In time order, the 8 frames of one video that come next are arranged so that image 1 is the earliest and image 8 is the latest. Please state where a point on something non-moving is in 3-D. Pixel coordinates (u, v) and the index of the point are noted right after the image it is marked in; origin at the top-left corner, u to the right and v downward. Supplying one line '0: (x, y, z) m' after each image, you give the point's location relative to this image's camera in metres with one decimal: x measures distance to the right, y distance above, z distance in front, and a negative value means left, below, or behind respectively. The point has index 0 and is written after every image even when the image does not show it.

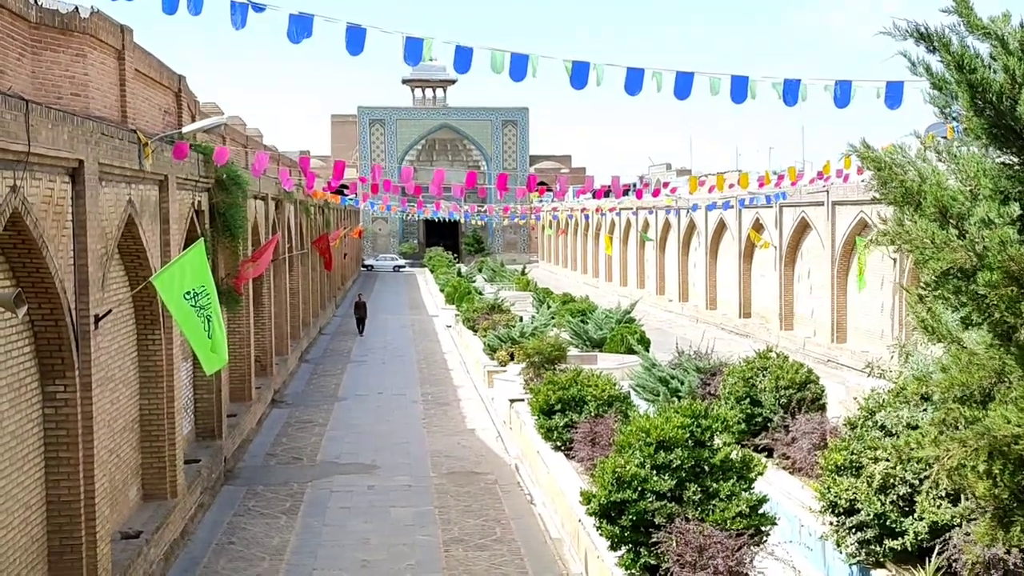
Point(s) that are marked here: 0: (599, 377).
0: (+0.9, -0.9, +10.3) m
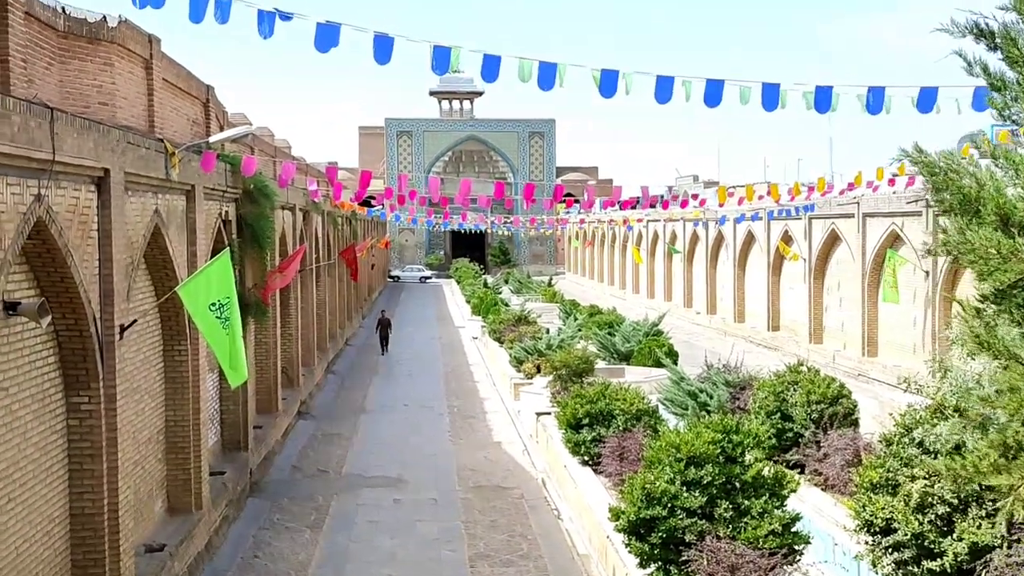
0: (+1.1, -1.0, +10.1) m
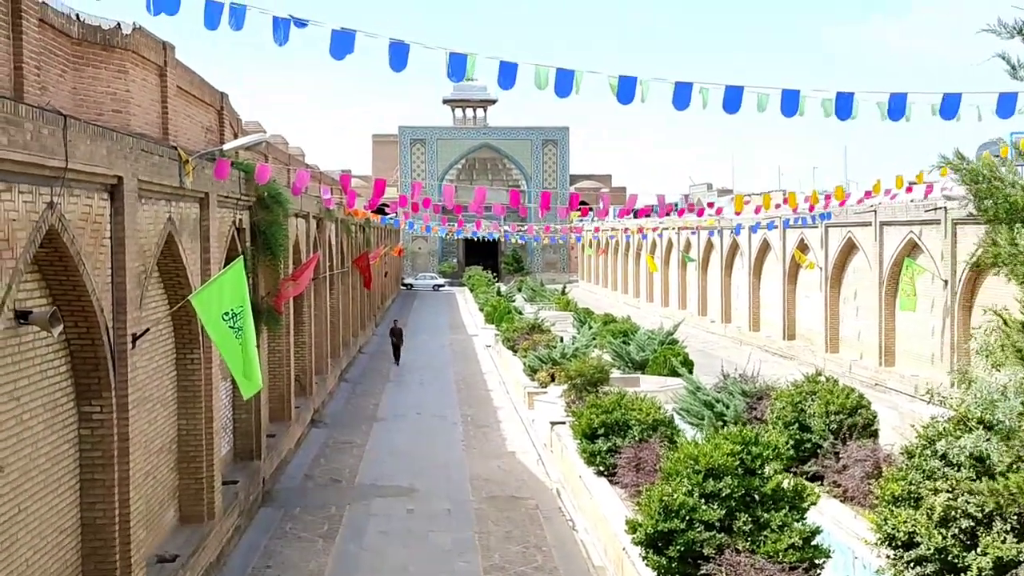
0: (+1.3, -1.1, +10.0) m
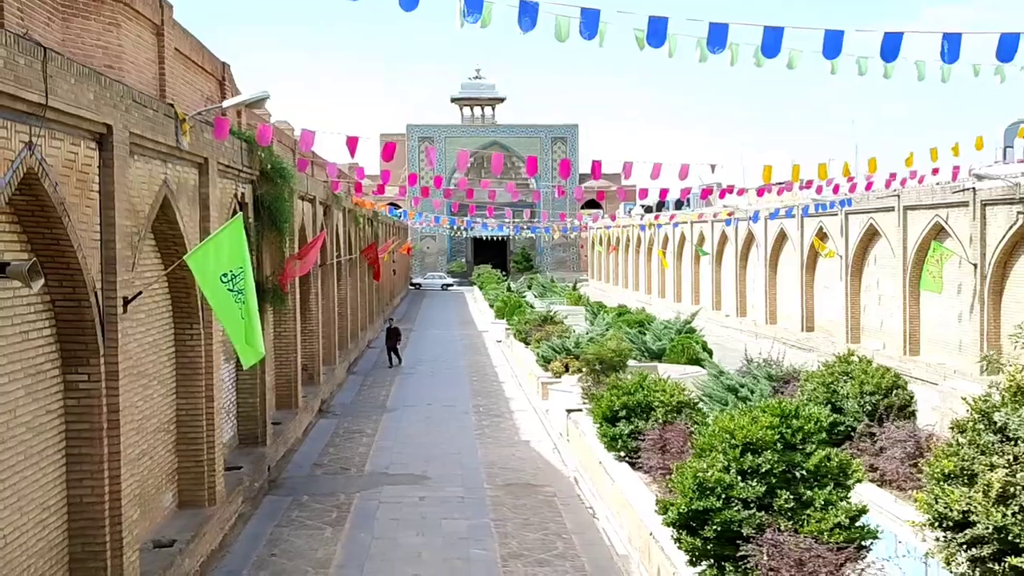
0: (+1.4, -0.9, +9.6) m
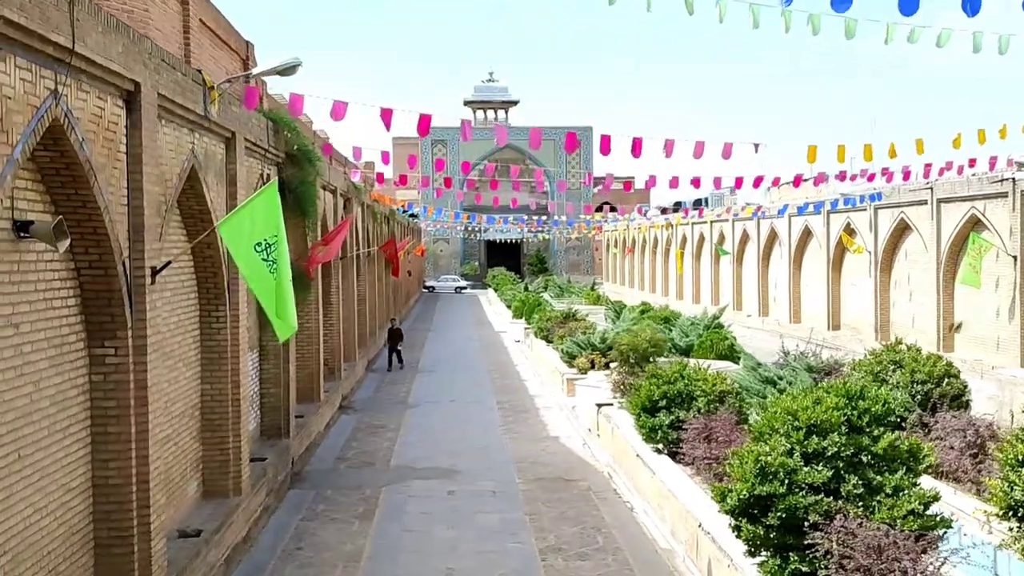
0: (+1.7, -0.7, +9.2) m
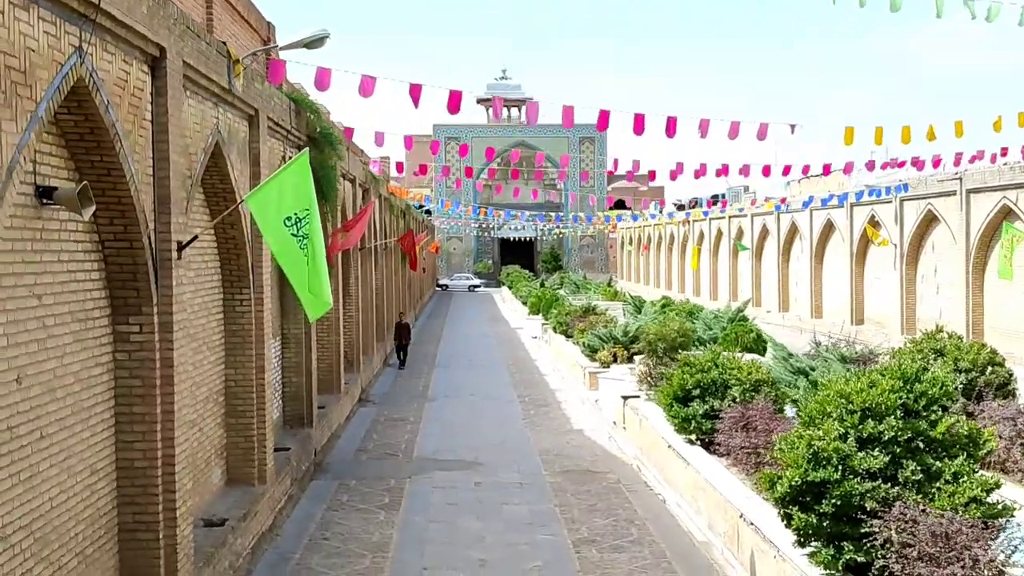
0: (+1.9, -0.6, +8.9) m
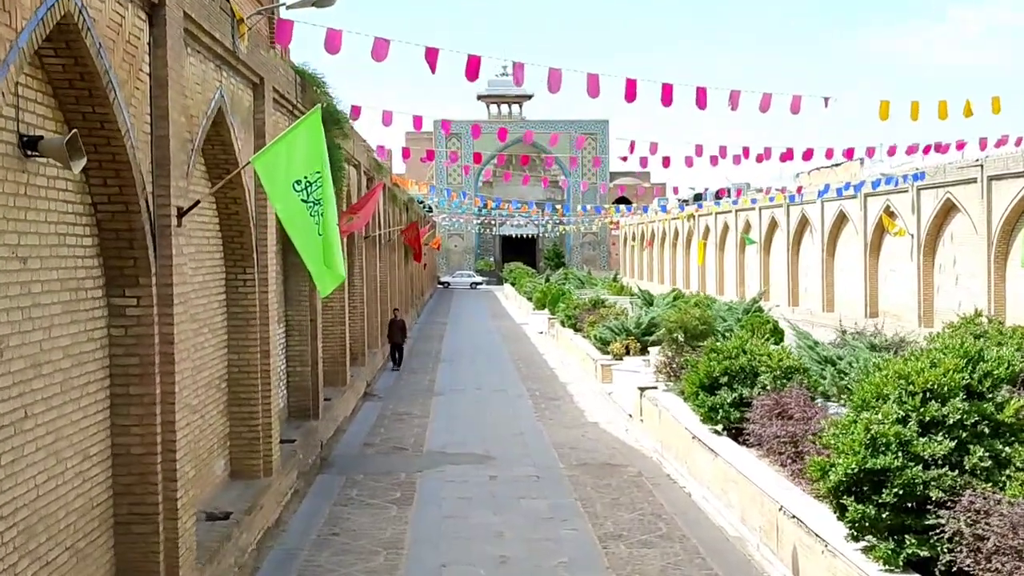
0: (+2.1, -0.5, +8.5) m
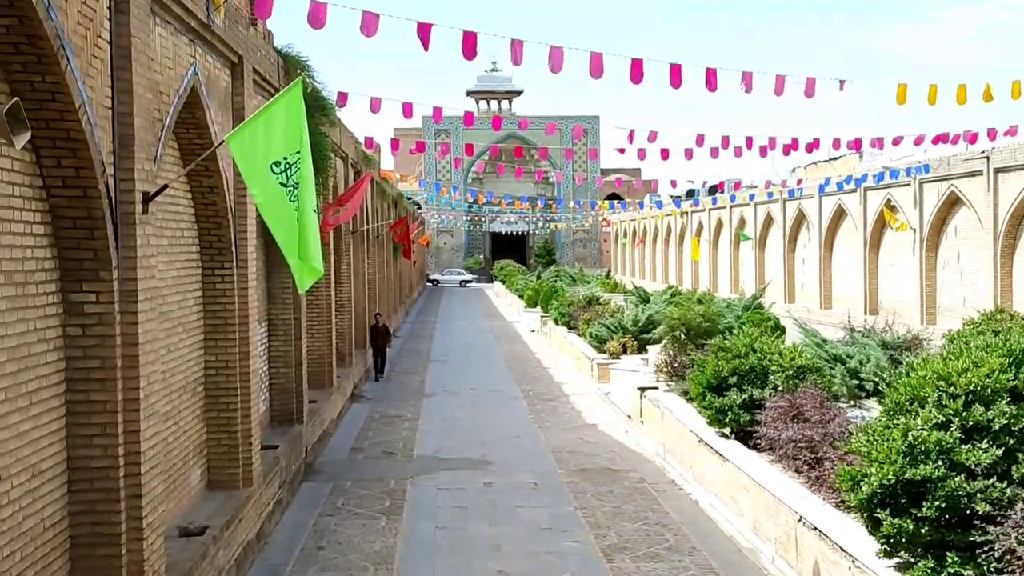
0: (+2.1, -0.4, +8.1) m
